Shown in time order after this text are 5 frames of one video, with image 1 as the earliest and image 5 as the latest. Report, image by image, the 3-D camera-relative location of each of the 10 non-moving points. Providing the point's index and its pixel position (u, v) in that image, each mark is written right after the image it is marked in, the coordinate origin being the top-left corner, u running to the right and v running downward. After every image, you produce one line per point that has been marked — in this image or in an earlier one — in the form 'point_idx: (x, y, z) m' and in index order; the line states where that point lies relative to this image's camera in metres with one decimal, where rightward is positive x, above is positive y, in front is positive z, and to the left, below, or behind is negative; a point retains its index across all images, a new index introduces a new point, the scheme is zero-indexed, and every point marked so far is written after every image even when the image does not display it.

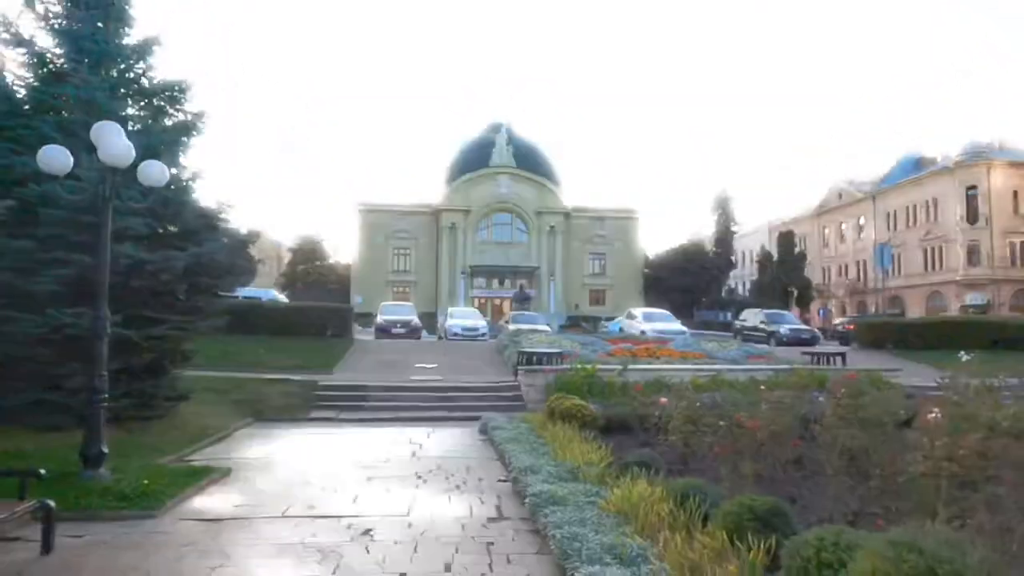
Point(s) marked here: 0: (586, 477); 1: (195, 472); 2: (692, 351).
0: (+0.7, -1.9, +6.5) m
1: (-3.4, -2.0, +7.2) m
2: (+5.2, -1.7, +18.8) m
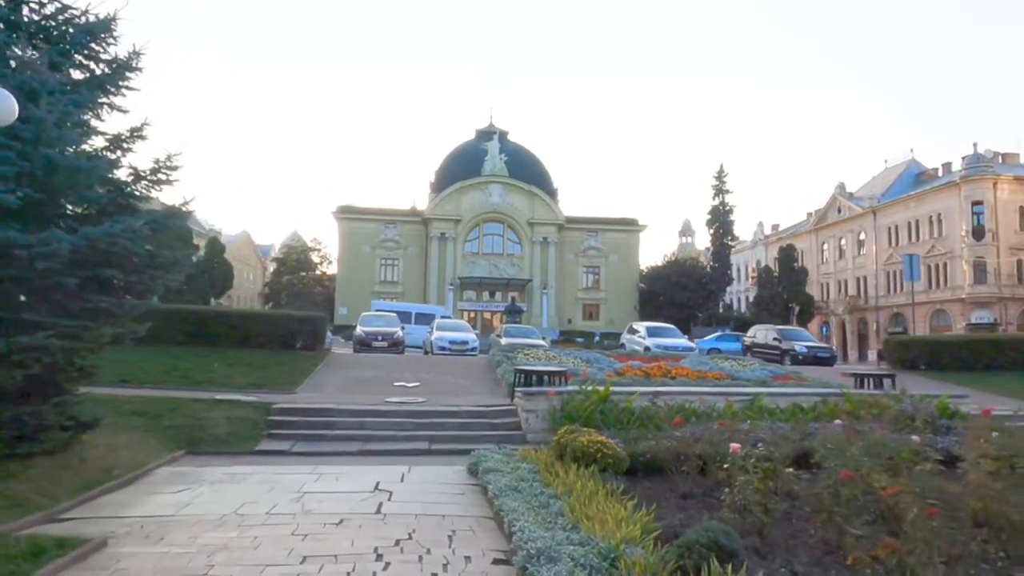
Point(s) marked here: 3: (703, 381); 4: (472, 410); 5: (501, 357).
0: (+0.7, -1.8, +4.2) m
1: (-3.4, -1.9, +4.8) m
2: (+5.1, -2.0, +16.6) m
3: (+4.3, -2.2, +14.6) m
4: (-0.7, -2.1, +11.5) m
5: (-0.2, -1.9, +17.5) m
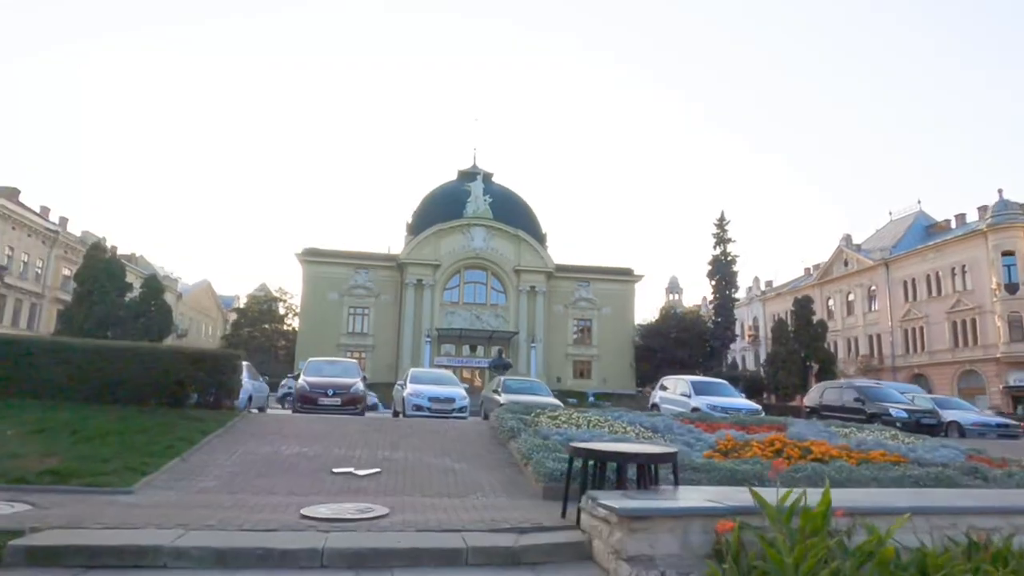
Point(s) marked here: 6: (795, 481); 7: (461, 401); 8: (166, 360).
0: (+1.6, -1.0, -2.2) m
1: (-2.6, -1.1, -1.7) m
2: (+5.4, -2.4, +10.3) m
3: (+4.7, -2.4, +8.3) m
4: (-0.1, -1.9, +5.0) m
5: (+0.1, -2.3, +11.0) m
6: (+3.4, -2.3, +7.9) m
7: (-1.4, -3.2, +18.7) m
8: (-7.2, -1.5, +14.0) m
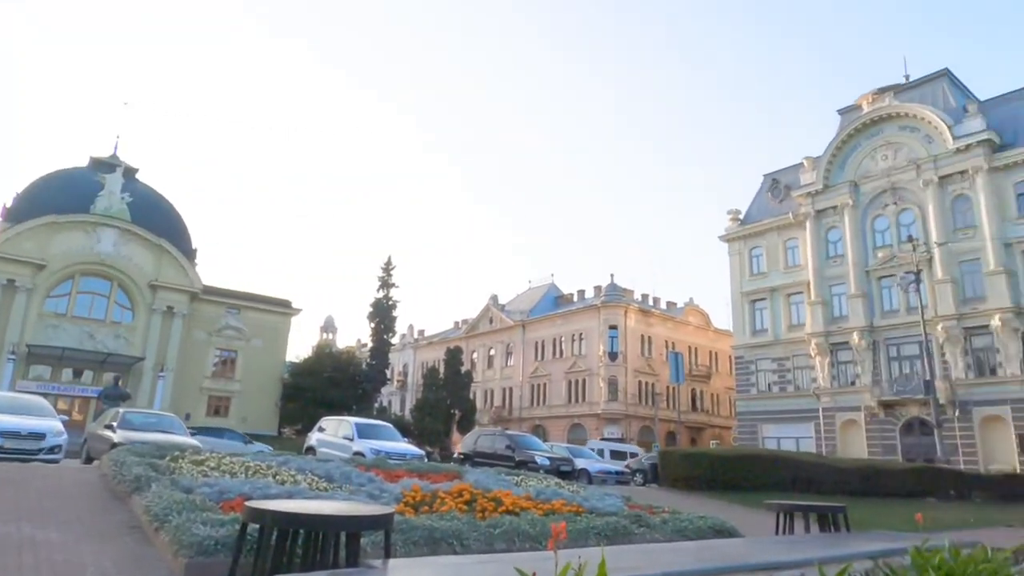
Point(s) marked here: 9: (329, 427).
0: (+3.3, -0.9, -2.4) m
1: (-0.5, -0.4, -4.1) m
2: (+0.4, -3.1, +10.1) m
3: (+0.8, -2.9, +8.0) m
4: (-1.8, -1.8, +2.9) m
5: (-4.5, -2.3, +8.2) m
6: (-0.2, -2.7, +7.1) m
7: (-9.7, -3.2, +14.1) m
8: (-12.2, -0.6, +7.3) m
9: (-5.3, -4.0, +19.3) m
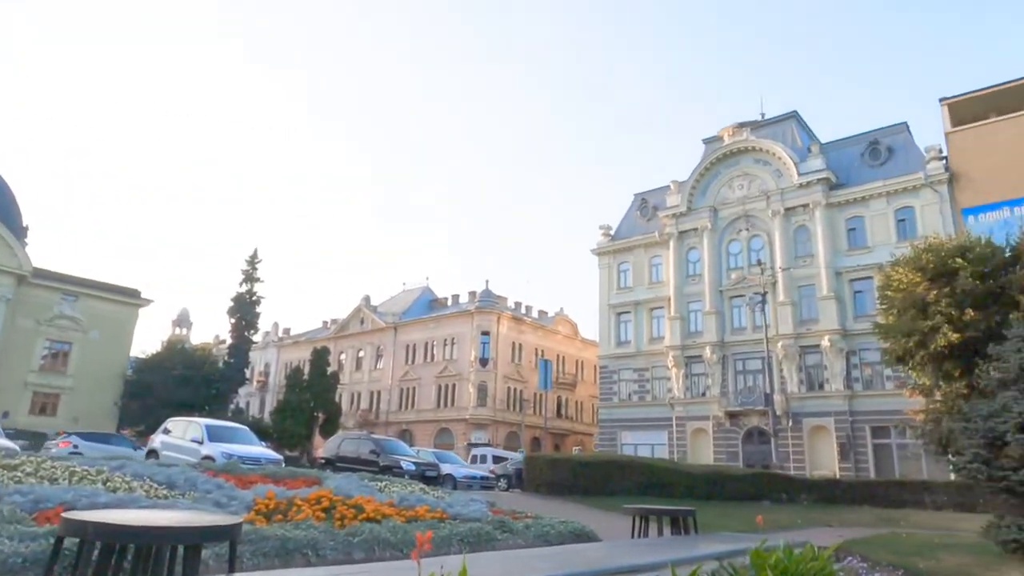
0: (+3.7, -1.0, -1.9) m
1: (+0.3, -0.3, -4.2) m
2: (-1.6, -3.1, +9.8) m
3: (-0.8, -3.0, +7.9) m
4: (-2.3, -1.6, +2.3) m
5: (-6.1, -2.0, +7.0) m
6: (-1.6, -2.7, +6.8) m
7: (-12.3, -2.7, +11.9) m
8: (-13.4, 0.0, +4.8) m
9: (-9.0, -3.8, +17.8) m
